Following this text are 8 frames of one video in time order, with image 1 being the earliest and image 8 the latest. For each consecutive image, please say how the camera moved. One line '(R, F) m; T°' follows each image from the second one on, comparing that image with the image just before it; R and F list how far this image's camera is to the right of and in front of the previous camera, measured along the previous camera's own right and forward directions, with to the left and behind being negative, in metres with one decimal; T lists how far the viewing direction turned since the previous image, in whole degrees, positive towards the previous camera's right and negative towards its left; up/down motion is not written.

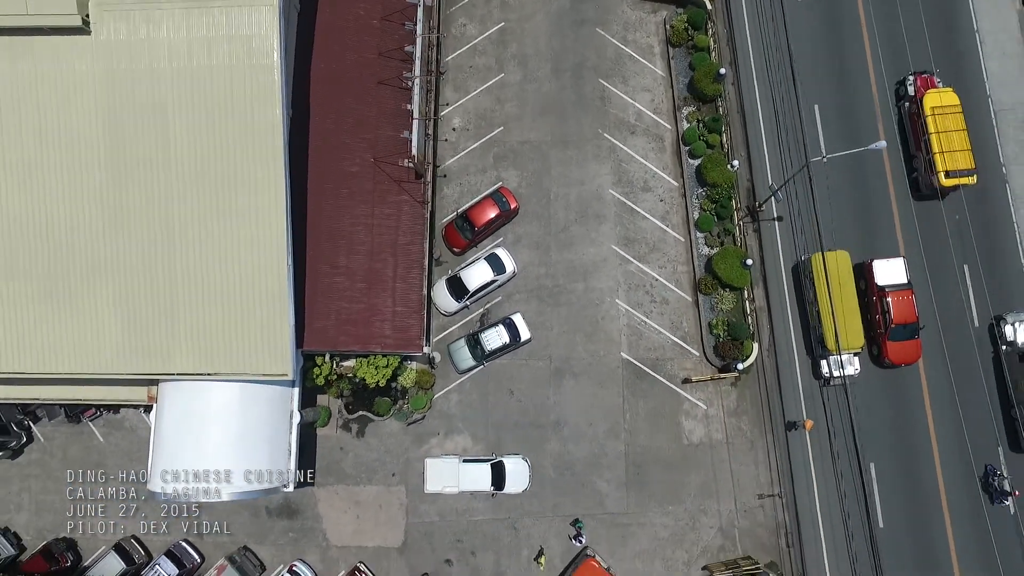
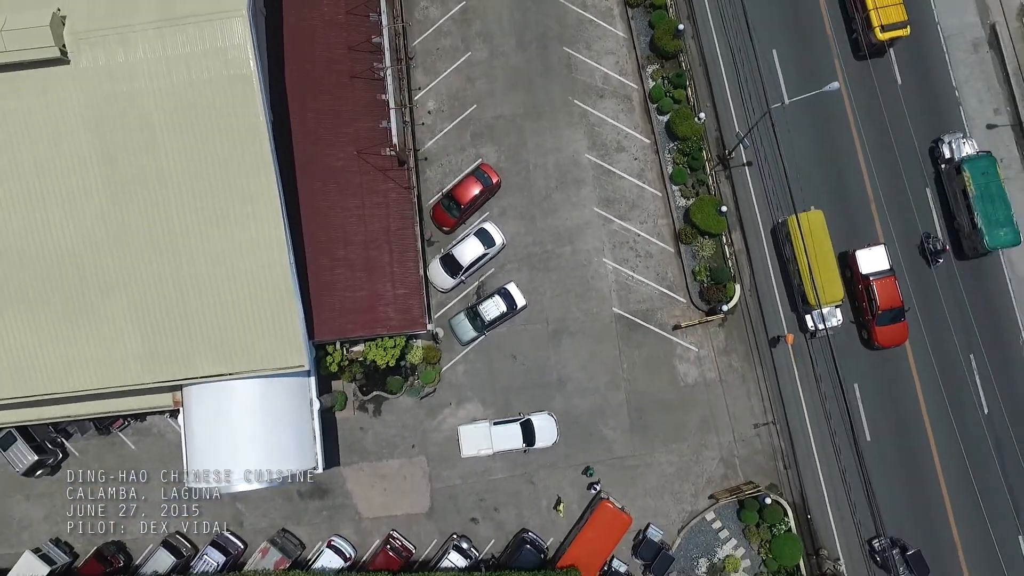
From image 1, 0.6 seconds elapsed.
(-0.1, -1.1) m; +1°
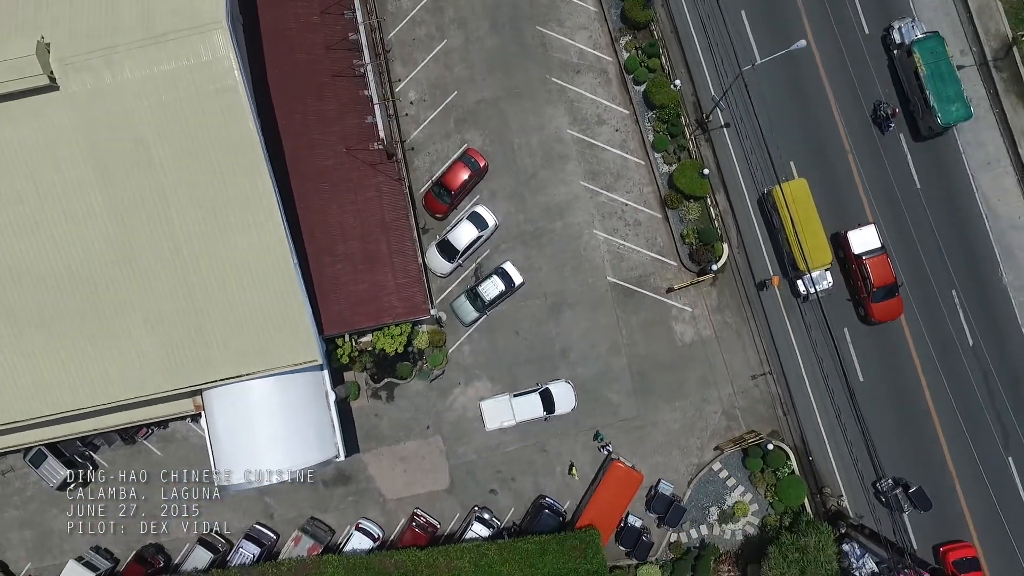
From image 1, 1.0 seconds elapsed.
(-0.1, -0.8) m; 0°
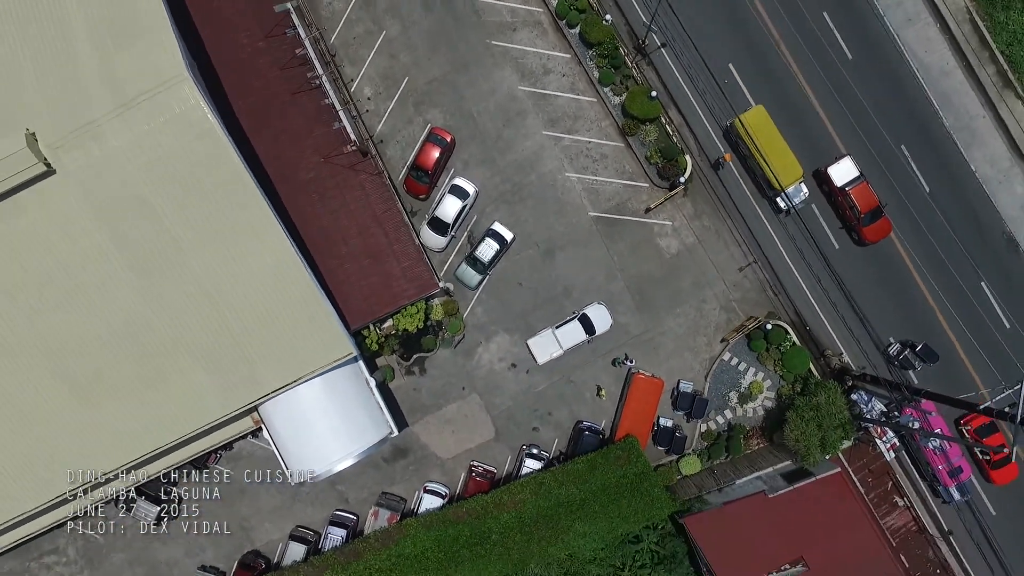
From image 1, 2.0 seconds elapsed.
(-0.3, -1.9) m; 0°
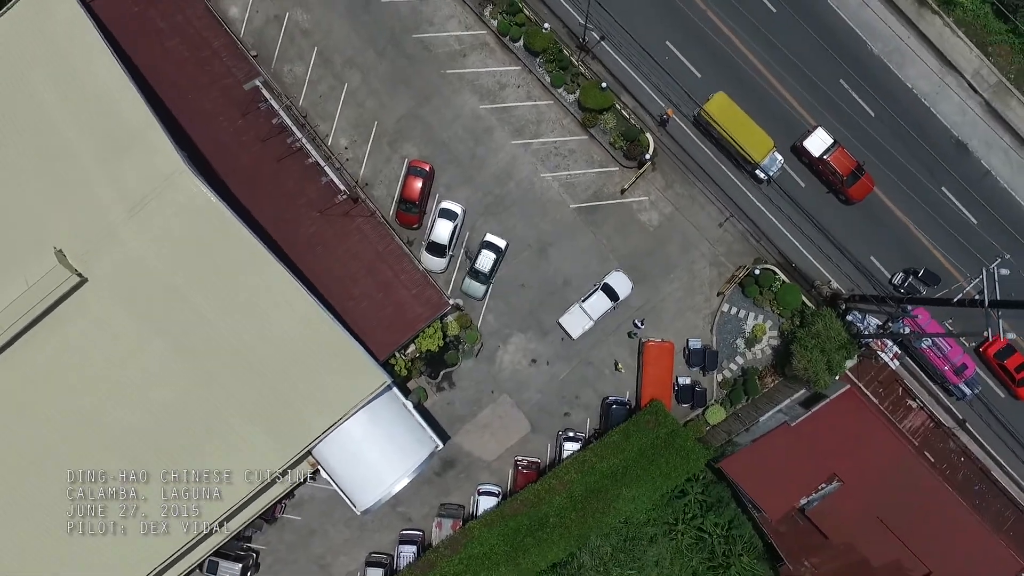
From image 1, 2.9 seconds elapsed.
(-0.2, -1.9) m; 0°
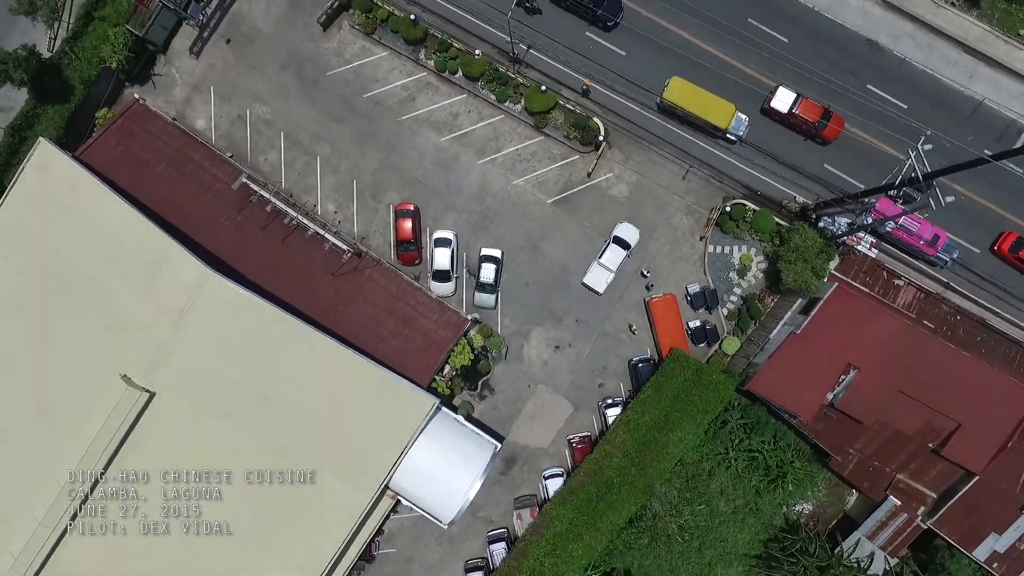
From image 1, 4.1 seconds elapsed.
(-0.3, -2.6) m; 0°
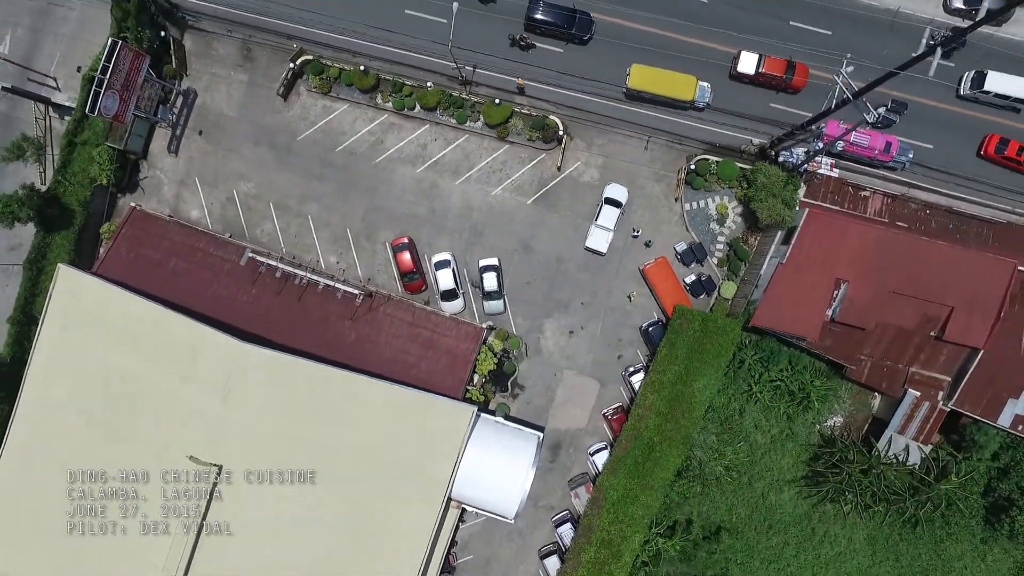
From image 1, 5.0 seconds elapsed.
(-0.2, -2.0) m; 0°
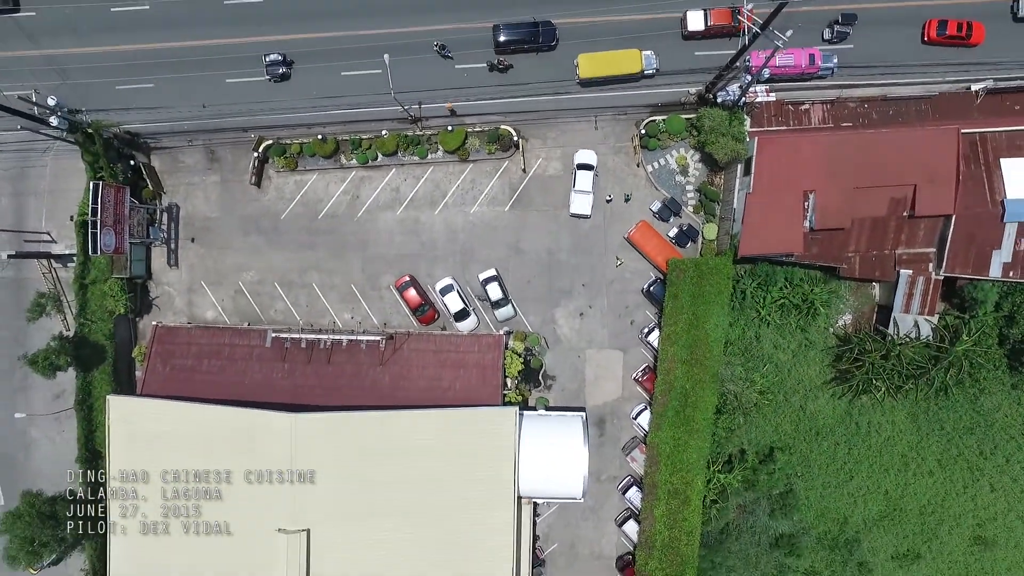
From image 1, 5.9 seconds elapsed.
(-0.1, -2.0) m; 0°
